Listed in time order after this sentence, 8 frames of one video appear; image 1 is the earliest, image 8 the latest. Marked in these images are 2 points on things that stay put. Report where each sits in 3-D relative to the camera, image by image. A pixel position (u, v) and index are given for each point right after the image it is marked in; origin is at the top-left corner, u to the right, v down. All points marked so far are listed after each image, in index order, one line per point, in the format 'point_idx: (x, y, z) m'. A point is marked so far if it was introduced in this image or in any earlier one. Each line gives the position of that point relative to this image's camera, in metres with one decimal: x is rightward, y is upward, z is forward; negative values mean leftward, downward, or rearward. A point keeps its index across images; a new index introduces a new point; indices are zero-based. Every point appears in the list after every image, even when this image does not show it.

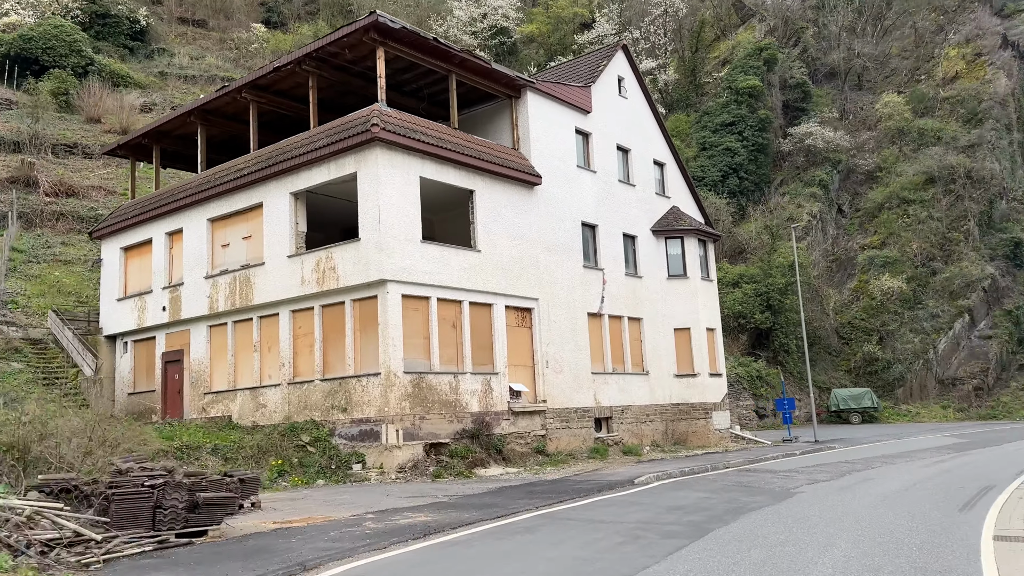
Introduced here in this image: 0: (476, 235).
0: (-0.6, +0.9, +14.1) m
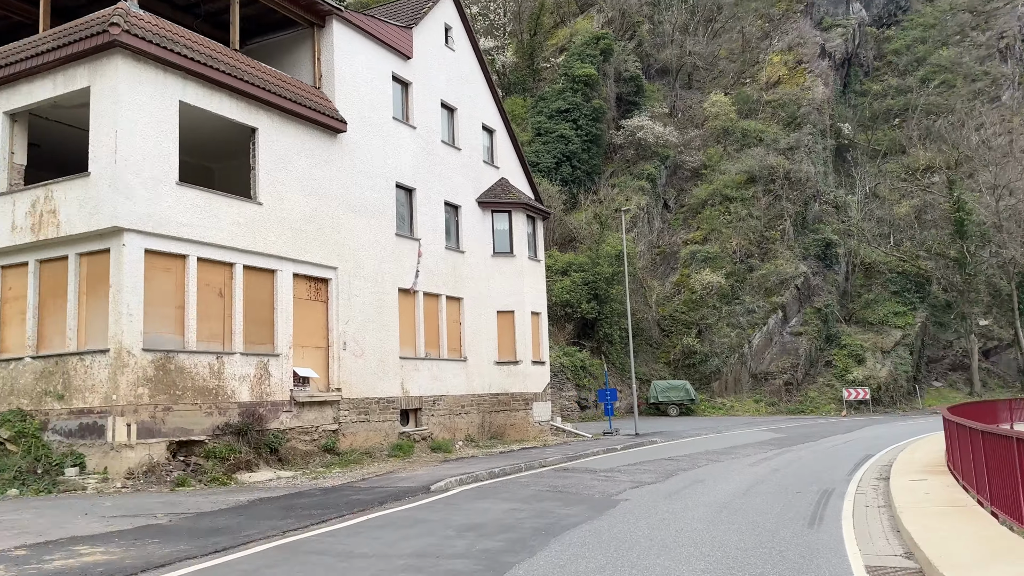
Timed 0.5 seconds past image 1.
0: (-3.5, +1.4, +11.5) m
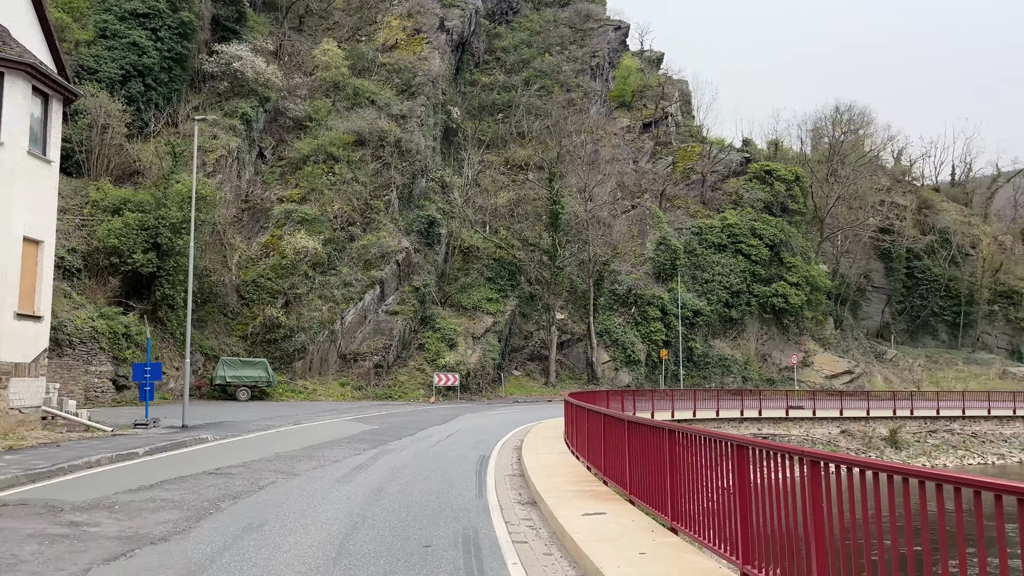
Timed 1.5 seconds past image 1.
0: (-7.1, +2.7, +4.1) m
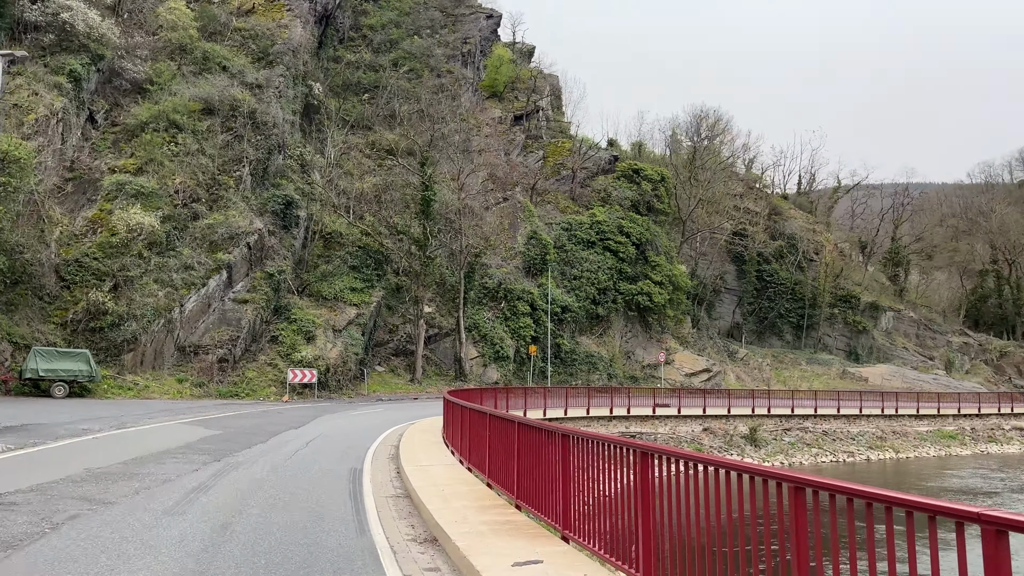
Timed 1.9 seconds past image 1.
0: (-7.0, +3.1, +1.1) m
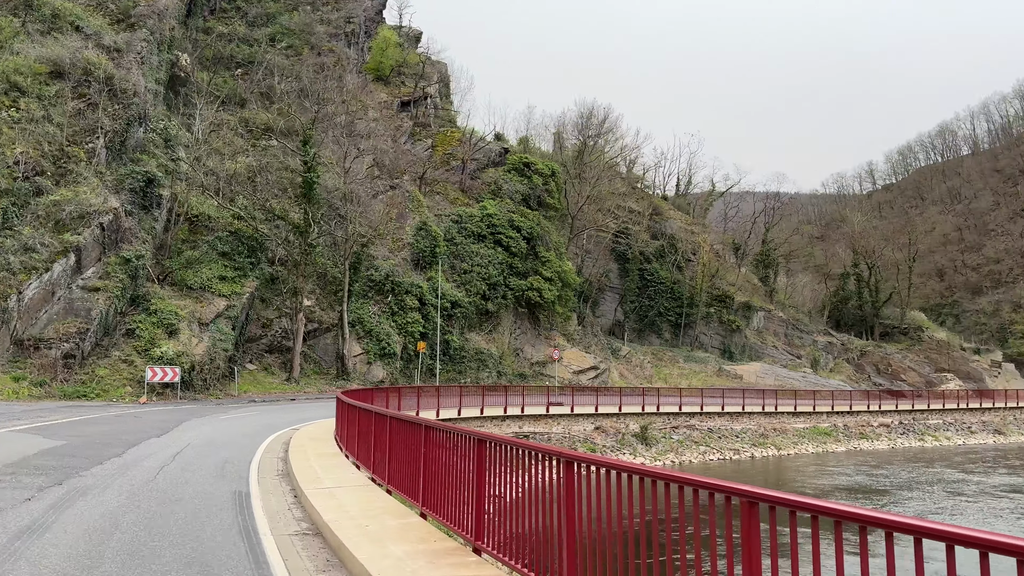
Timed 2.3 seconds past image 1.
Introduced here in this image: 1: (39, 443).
0: (-6.2, +3.3, -1.5) m
1: (-6.7, -2.2, +11.7) m
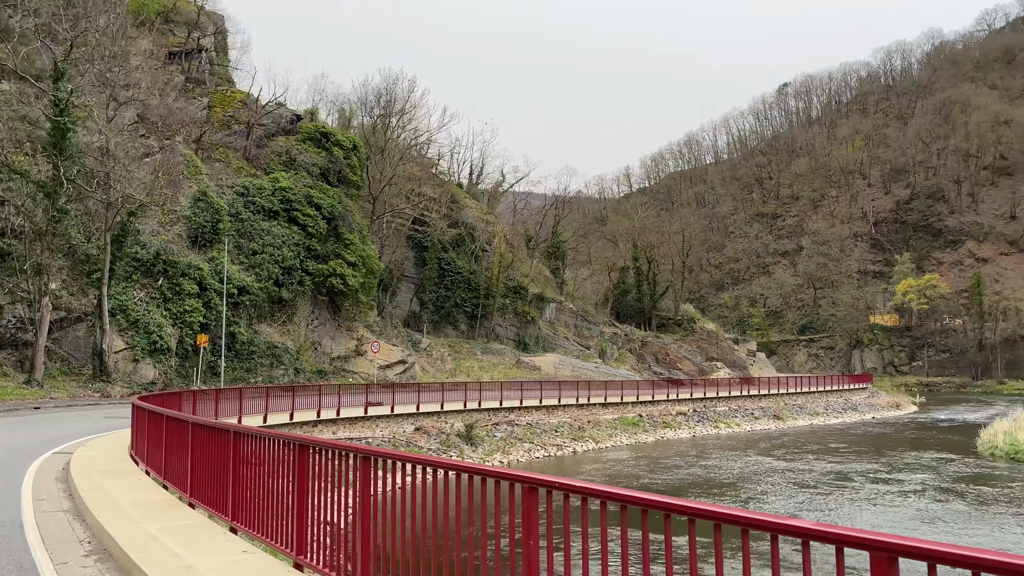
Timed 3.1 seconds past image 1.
0: (-3.1, +3.7, -6.2) m
1: (-7.3, -1.7, +6.4) m
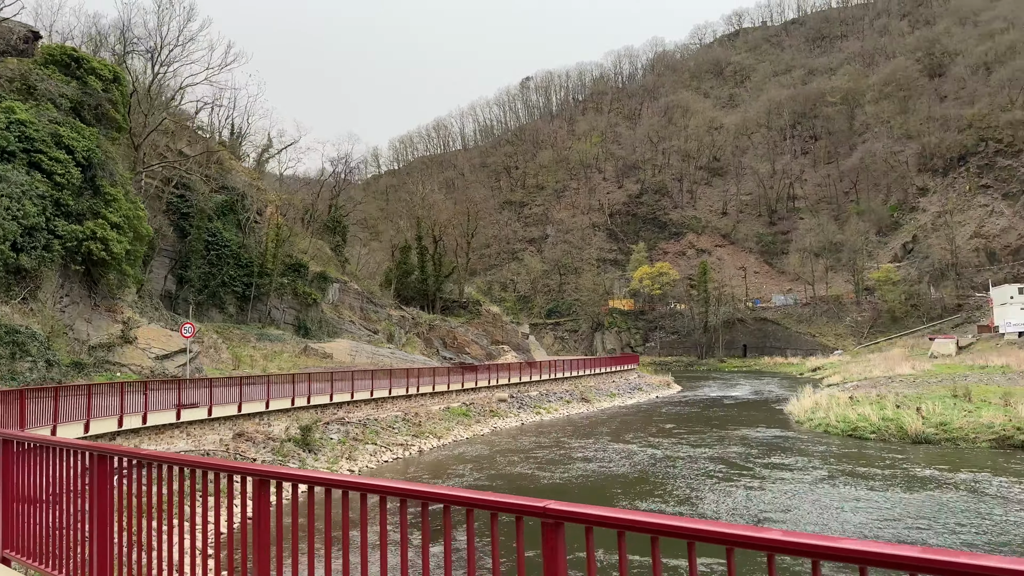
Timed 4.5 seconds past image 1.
0: (+3.8, +4.0, -10.4) m
1: (-4.3, -1.1, +0.2) m
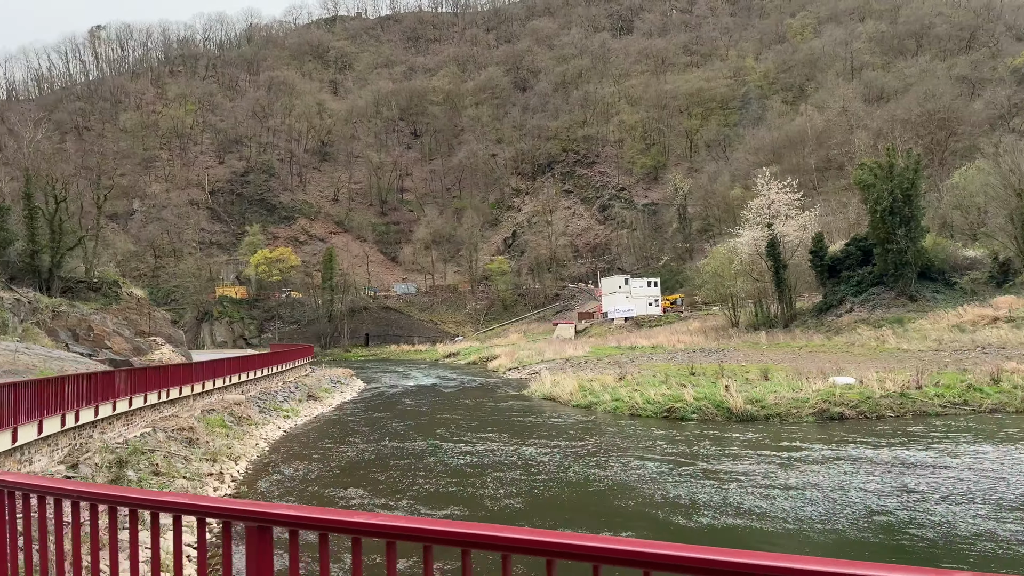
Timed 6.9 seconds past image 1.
0: (+17.9, +4.4, -9.9) m
1: (+5.5, -0.5, -4.7) m
